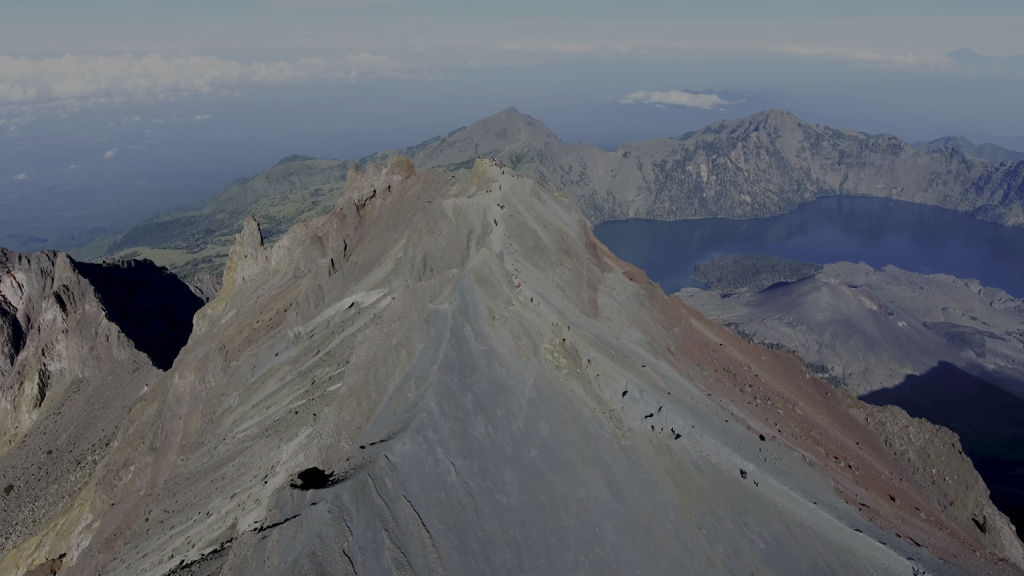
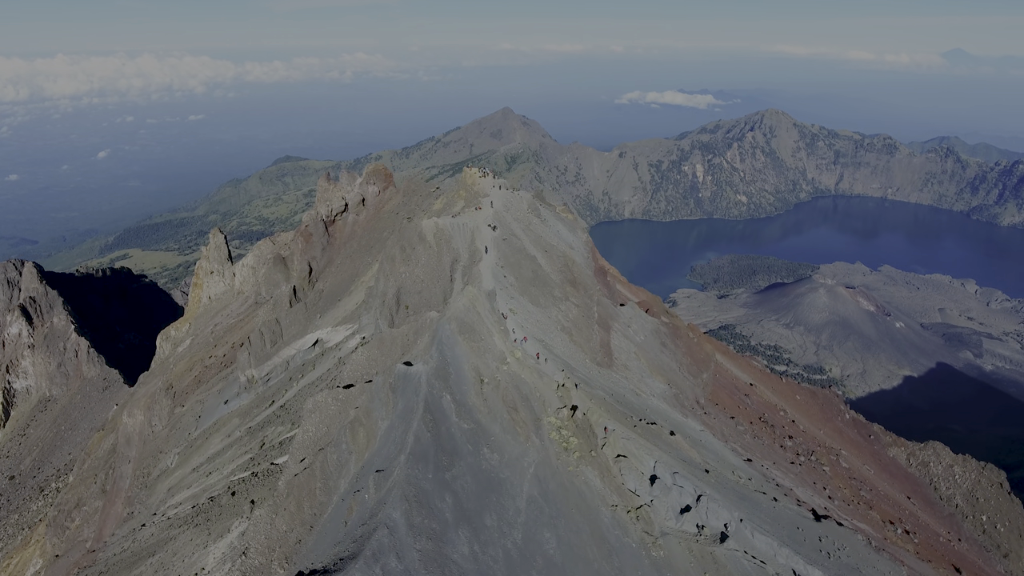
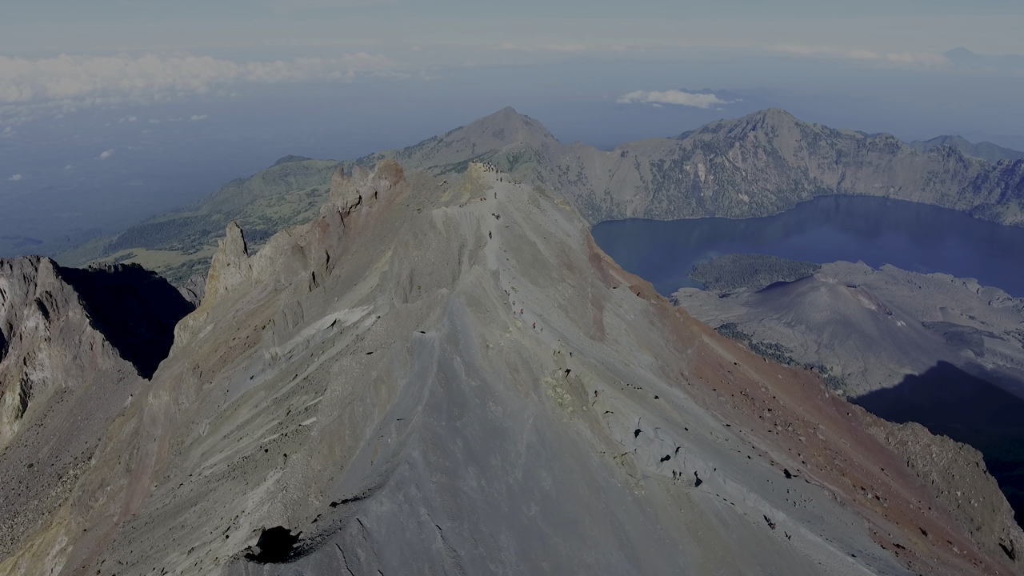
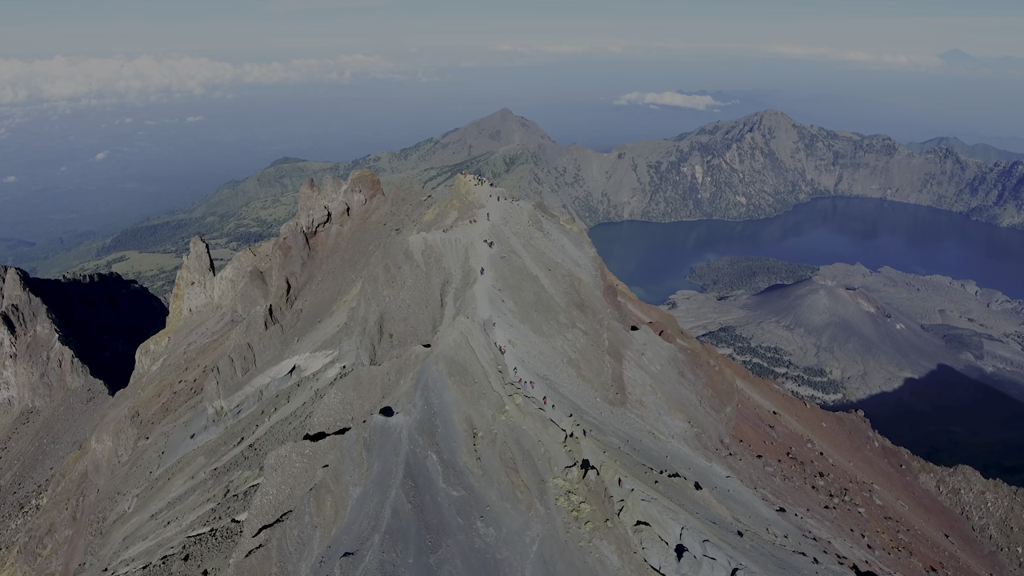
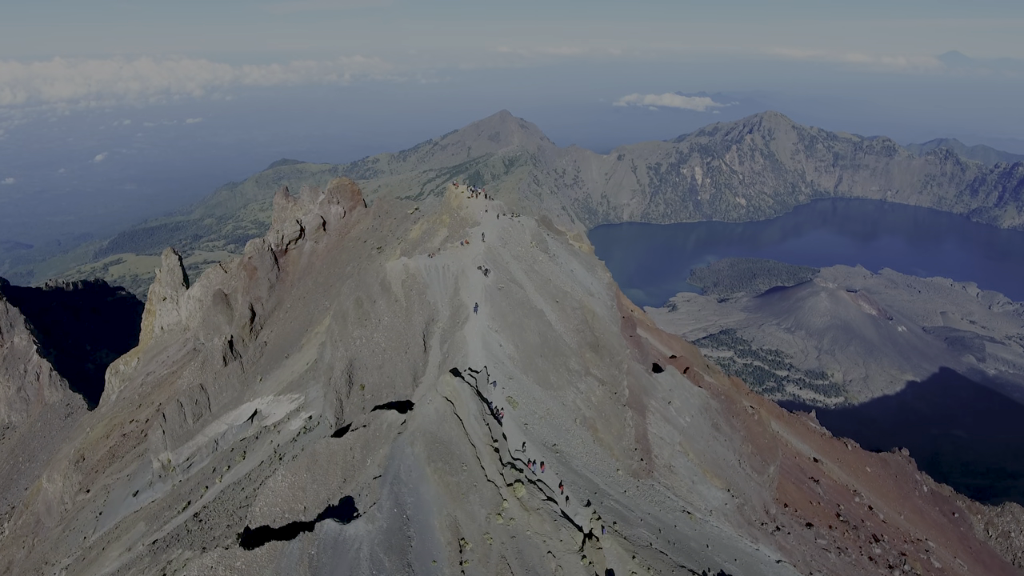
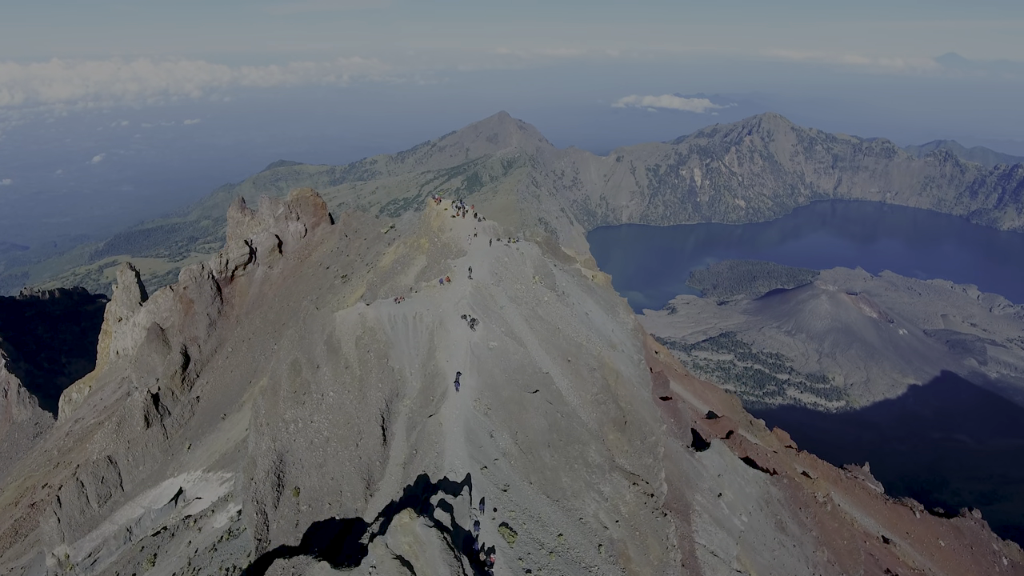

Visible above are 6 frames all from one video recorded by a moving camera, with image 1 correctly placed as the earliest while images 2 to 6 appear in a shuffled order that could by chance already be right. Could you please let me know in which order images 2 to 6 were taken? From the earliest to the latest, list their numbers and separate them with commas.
3, 2, 4, 5, 6
